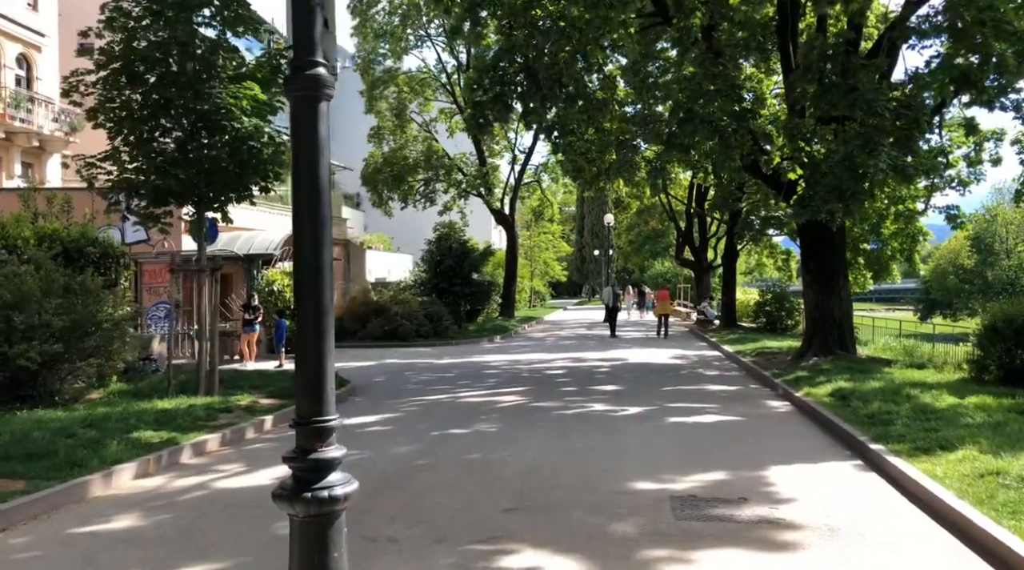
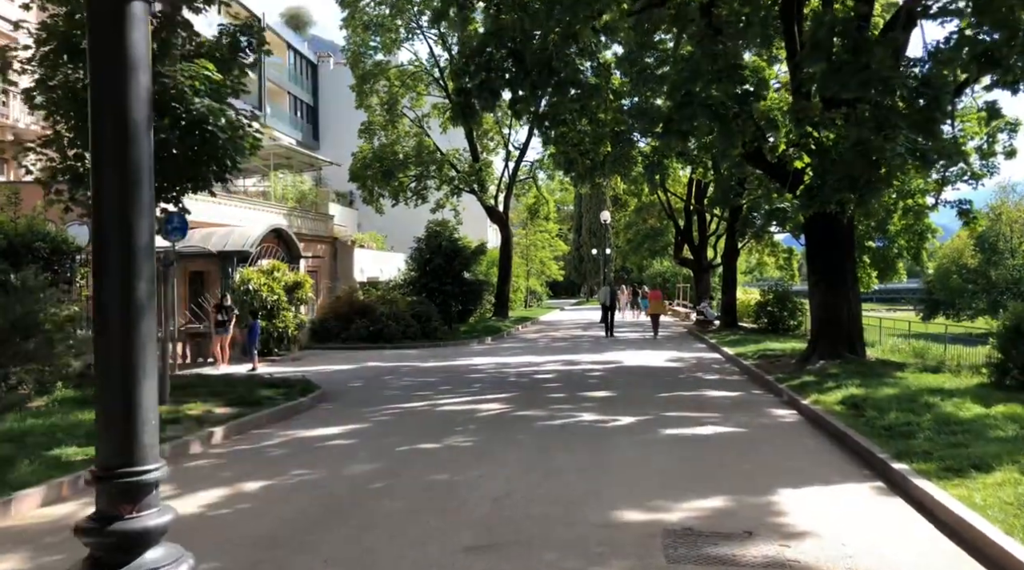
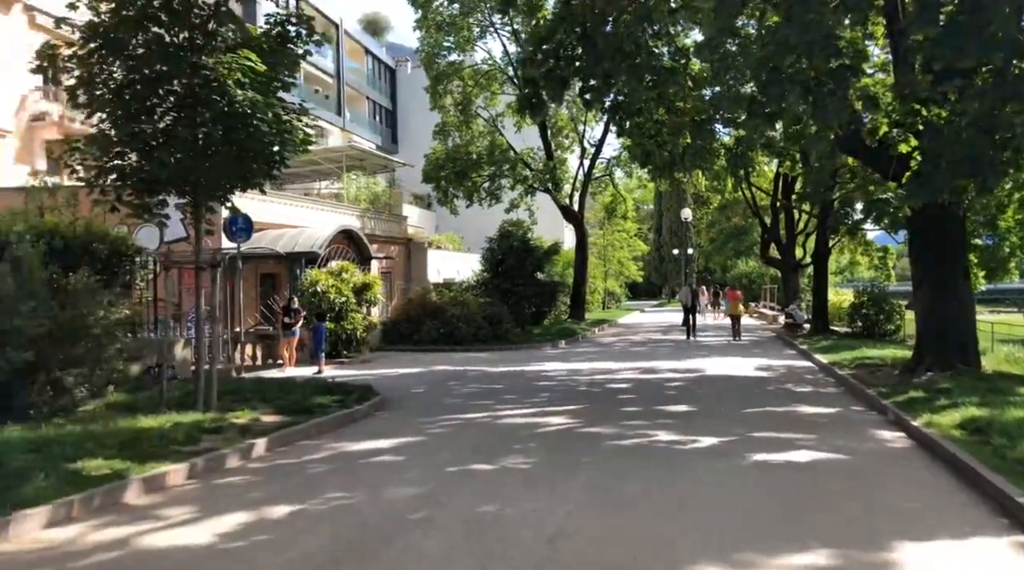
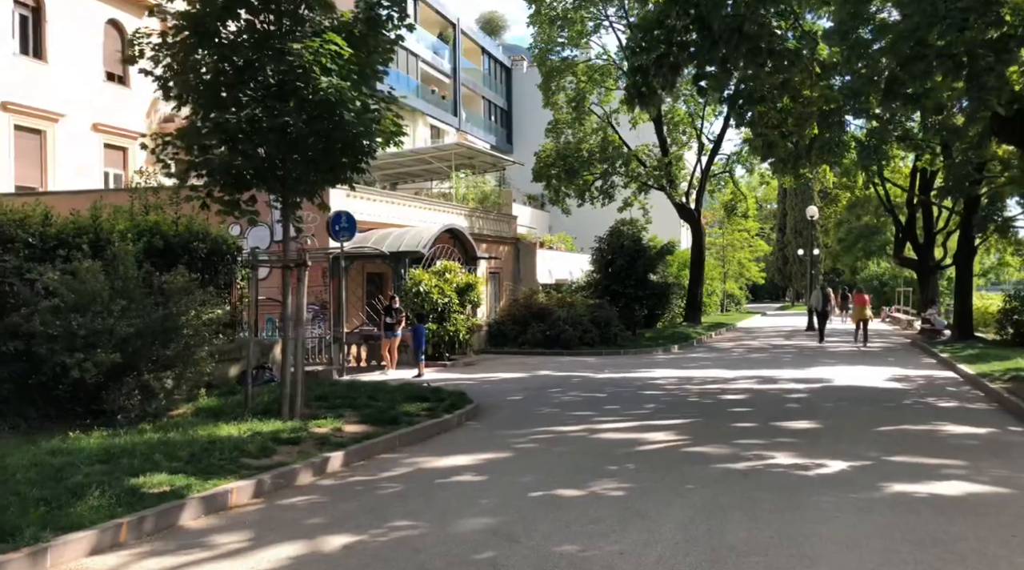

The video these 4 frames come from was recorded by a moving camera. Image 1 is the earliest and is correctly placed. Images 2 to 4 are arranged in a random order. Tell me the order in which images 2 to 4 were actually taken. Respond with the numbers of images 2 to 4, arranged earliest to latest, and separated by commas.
2, 3, 4
